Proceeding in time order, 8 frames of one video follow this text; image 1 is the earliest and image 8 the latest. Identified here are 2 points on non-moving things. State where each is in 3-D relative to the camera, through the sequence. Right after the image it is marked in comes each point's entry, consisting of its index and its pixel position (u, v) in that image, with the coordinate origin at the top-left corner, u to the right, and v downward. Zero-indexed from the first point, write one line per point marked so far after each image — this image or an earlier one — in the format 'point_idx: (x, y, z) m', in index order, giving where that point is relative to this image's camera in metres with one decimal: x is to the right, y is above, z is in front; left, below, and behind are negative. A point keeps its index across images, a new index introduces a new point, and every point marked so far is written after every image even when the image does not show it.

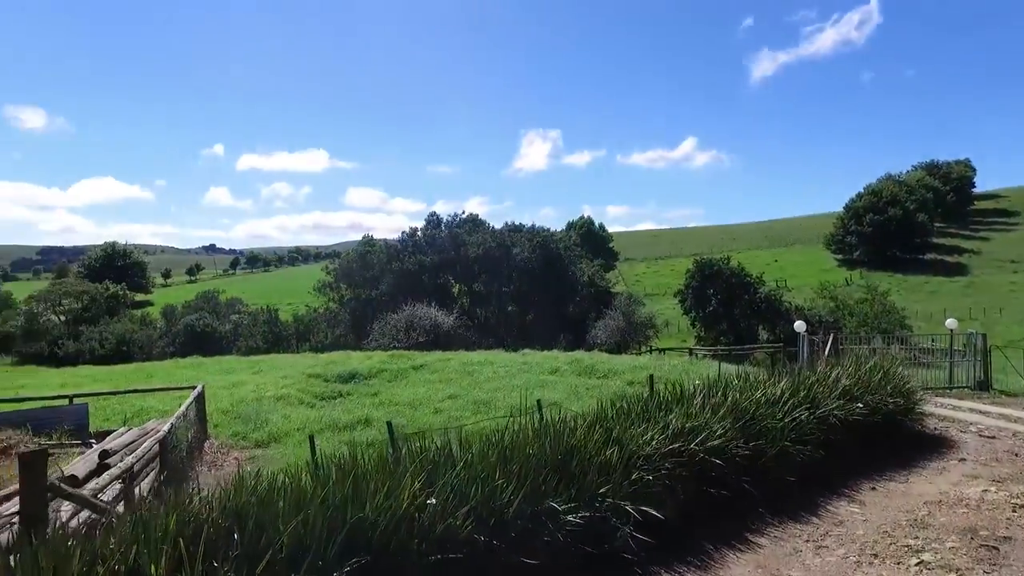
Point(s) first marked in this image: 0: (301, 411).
0: (-3.8, -2.2, +12.4) m
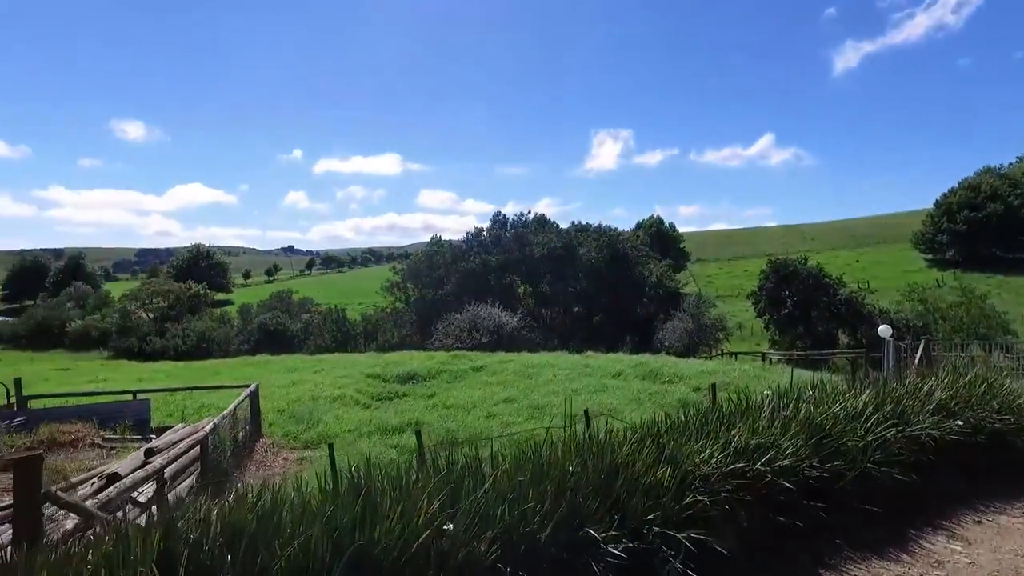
0: (-2.8, -2.2, +12.2) m
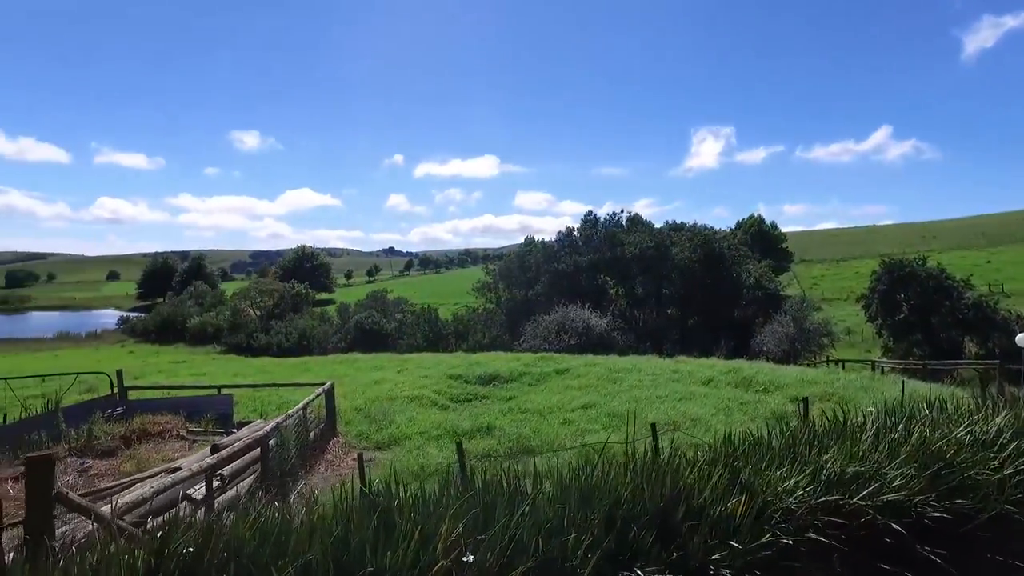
0: (-1.4, -2.2, +11.9) m
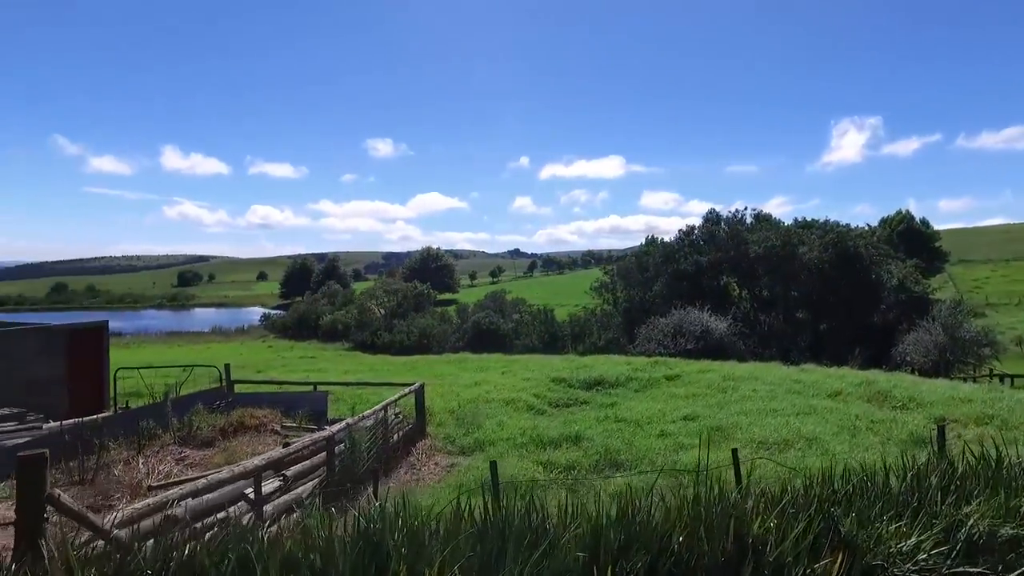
0: (+0.1, -2.1, +11.3) m
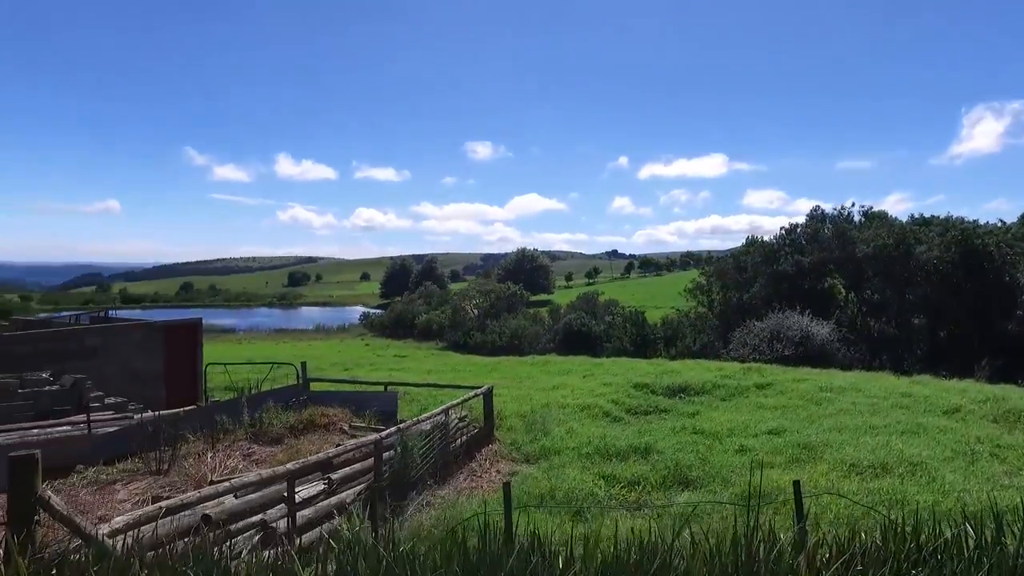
0: (+1.2, -2.1, +10.7) m
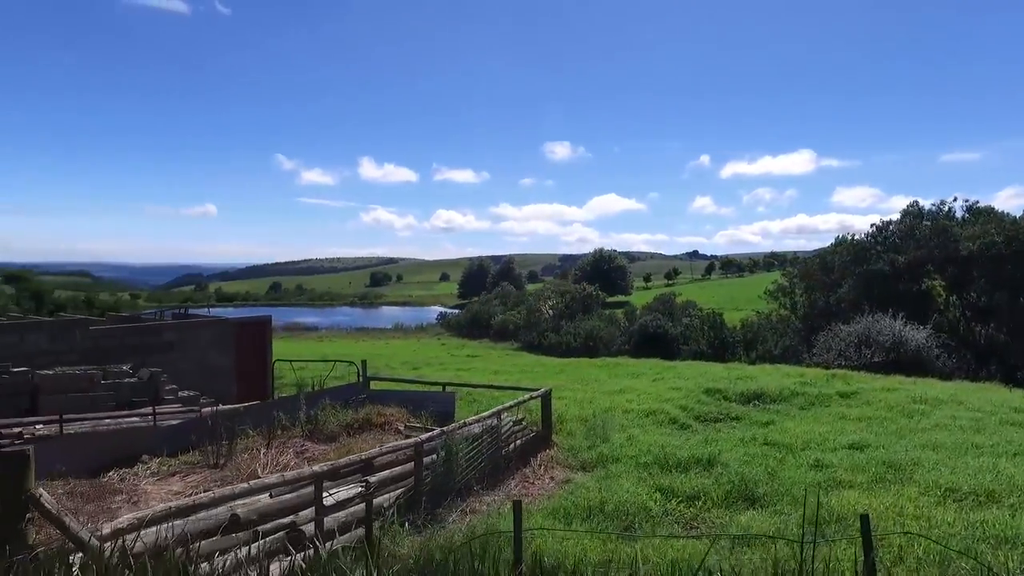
0: (+2.1, -2.1, +10.1) m
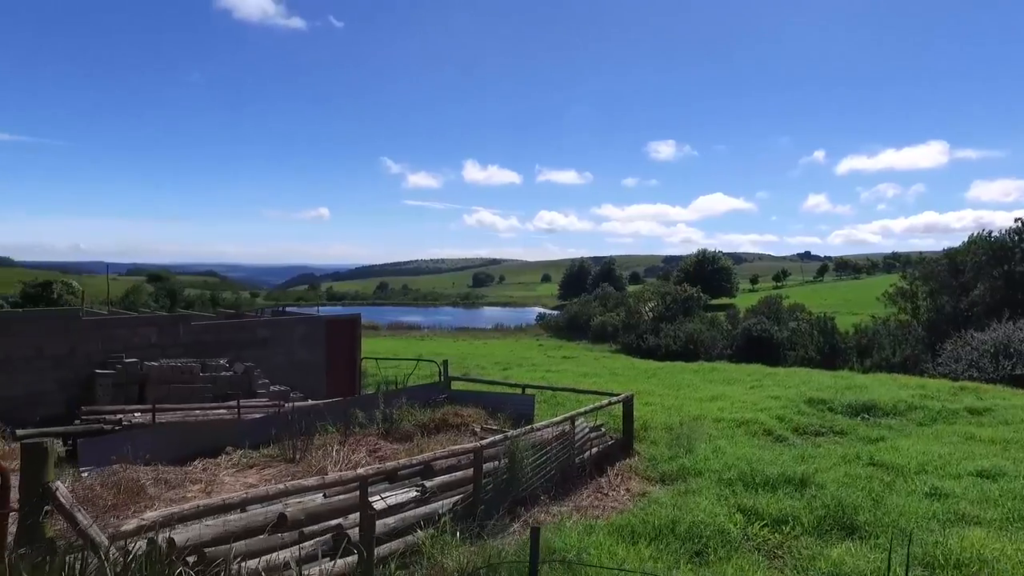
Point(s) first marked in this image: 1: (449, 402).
0: (+3.1, -2.1, +9.3) m
1: (-1.1, -1.9, +11.9) m
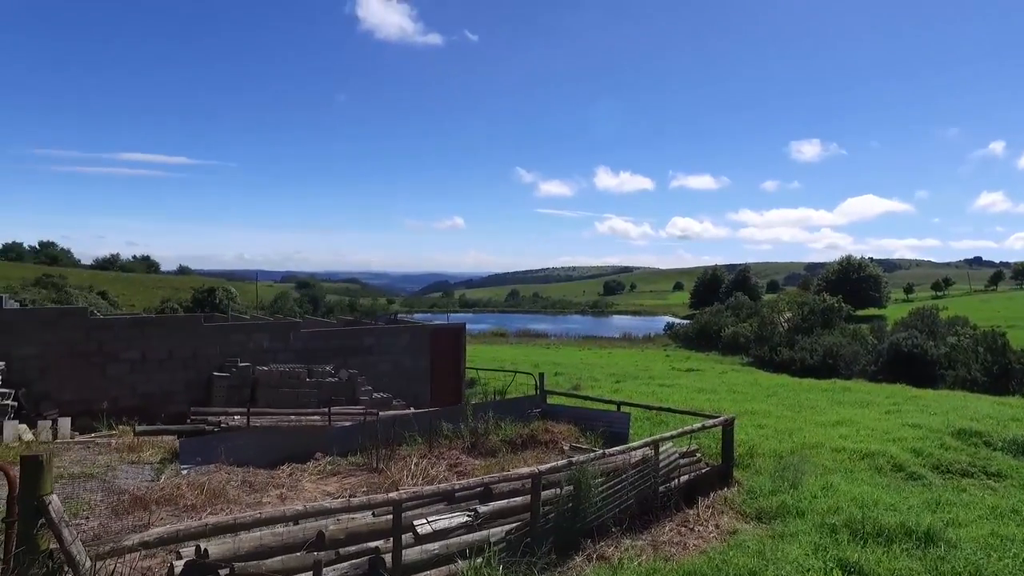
0: (+4.1, -2.3, +8.1) m
1: (+0.5, -2.1, +11.4) m
